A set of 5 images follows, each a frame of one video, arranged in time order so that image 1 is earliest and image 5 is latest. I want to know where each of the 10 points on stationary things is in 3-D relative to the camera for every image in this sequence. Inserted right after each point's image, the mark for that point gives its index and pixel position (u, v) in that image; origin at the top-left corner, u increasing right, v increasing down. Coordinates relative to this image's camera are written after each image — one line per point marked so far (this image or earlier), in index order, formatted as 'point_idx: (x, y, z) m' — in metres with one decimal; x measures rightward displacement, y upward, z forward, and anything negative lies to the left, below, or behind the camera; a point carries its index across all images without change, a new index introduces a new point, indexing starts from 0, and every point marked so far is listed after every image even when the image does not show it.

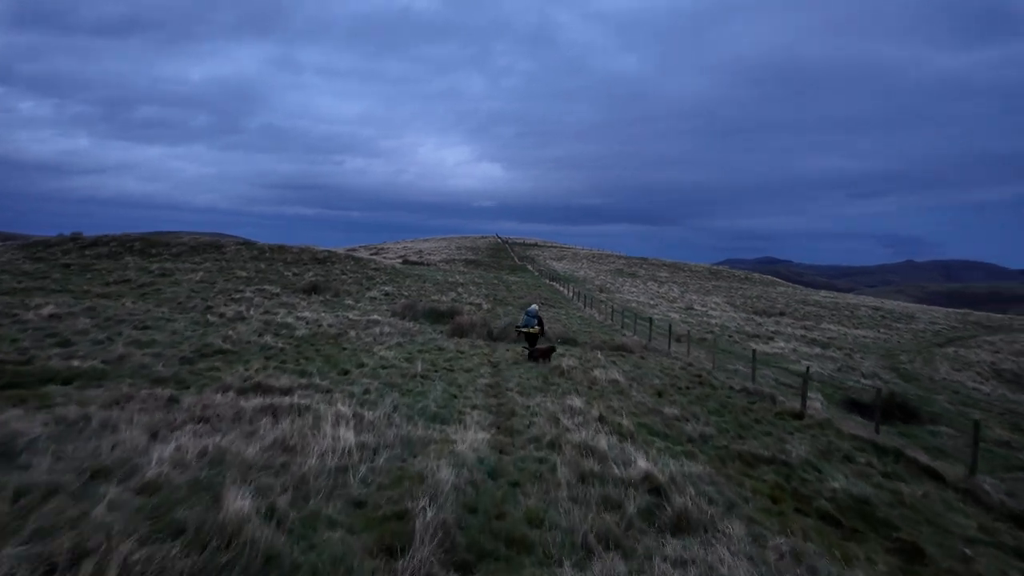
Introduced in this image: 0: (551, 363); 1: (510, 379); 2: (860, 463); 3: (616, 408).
0: (+1.0, -1.9, +15.4) m
1: (-0.1, -2.0, +13.1) m
2: (+5.1, -2.6, +8.8) m
3: (+1.8, -2.2, +10.8) m
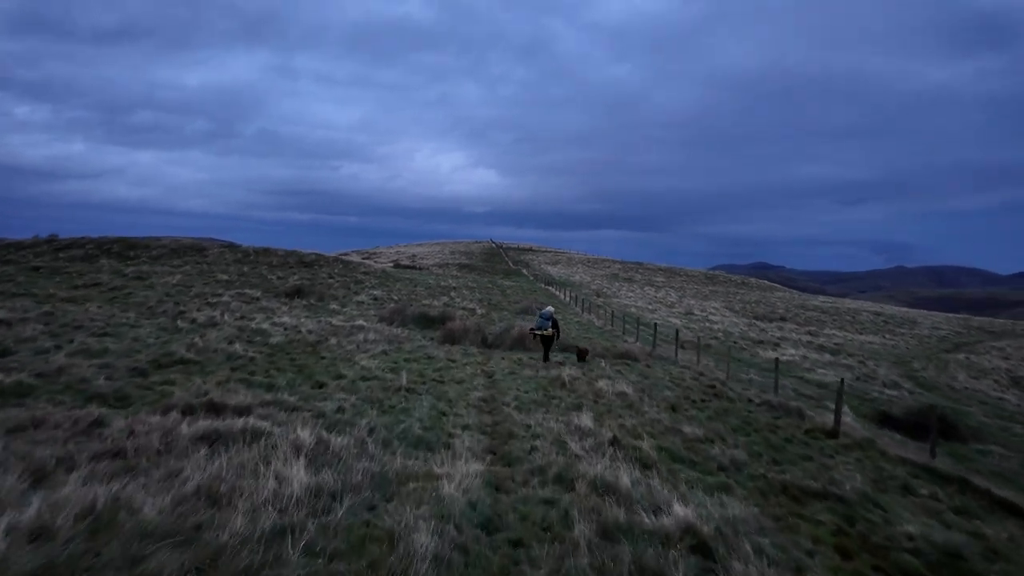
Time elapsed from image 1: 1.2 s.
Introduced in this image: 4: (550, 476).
0: (+0.9, -2.0, +14.0) m
1: (-0.1, -2.0, +11.7) m
2: (+5.1, -2.6, +7.4) m
3: (+1.8, -2.2, +9.4) m
4: (+0.4, -2.0, +6.3) m
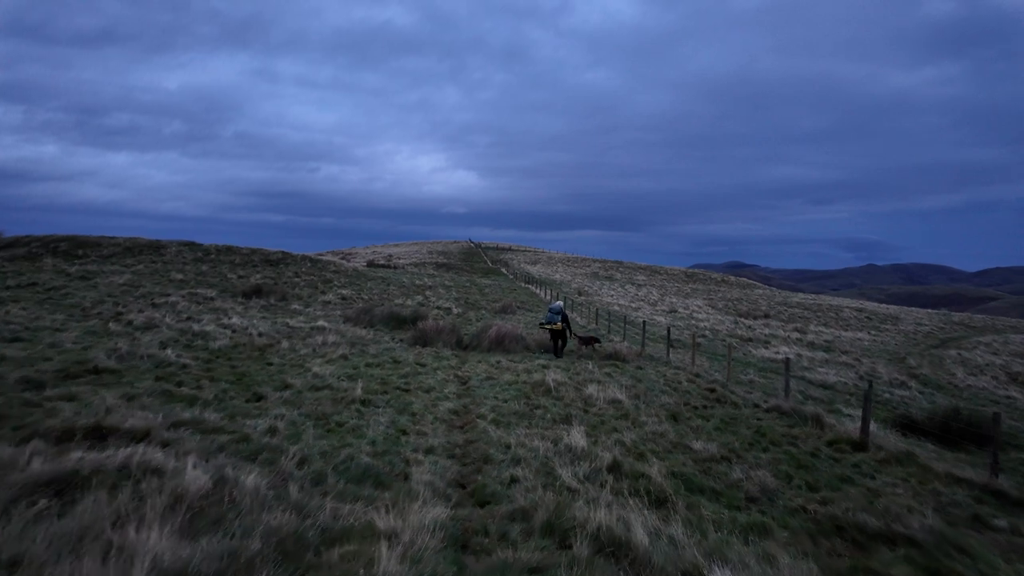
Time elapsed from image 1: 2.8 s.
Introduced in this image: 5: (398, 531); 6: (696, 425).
0: (+0.4, -1.8, +12.3) m
1: (-0.5, -1.9, +10.0) m
2: (+4.8, -2.4, +5.9) m
3: (+1.5, -2.0, +7.8) m
4: (+0.2, -1.8, +4.6) m
5: (-0.8, -1.7, +4.3) m
6: (+3.0, -2.2, +9.8) m
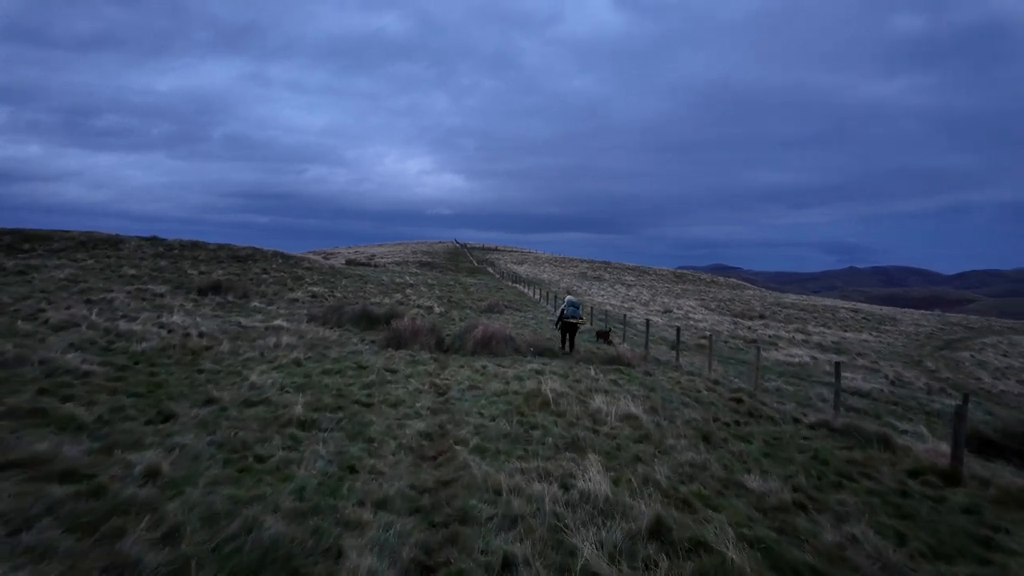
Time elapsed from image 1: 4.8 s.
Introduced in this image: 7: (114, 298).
0: (+0.2, -1.7, +10.1) m
1: (-0.6, -1.7, +7.8) m
2: (+4.8, -2.2, +3.8) m
3: (+1.4, -1.9, +5.6) m
4: (+0.2, -1.6, +2.4) m
5: (-0.8, -1.5, +2.1) m
6: (+2.9, -2.0, +7.7) m
7: (-11.5, -0.3, +17.5) m
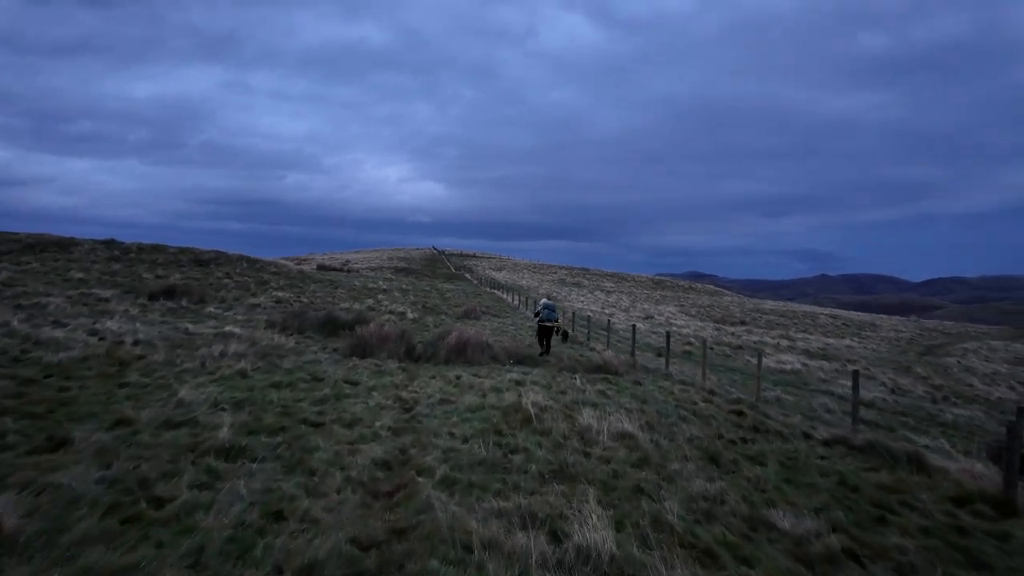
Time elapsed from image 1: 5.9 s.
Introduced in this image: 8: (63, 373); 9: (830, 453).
0: (-0.1, -1.7, +8.9) m
1: (-0.9, -1.7, +6.5) m
2: (+4.7, -2.1, +2.7) m
3: (+1.2, -1.8, +4.4) m
4: (+0.1, -1.5, +1.2) m
5: (-0.9, -1.4, +0.8) m
6: (+2.6, -2.0, +6.5) m
7: (-12.1, -0.4, +15.9) m
8: (-6.4, -1.2, +8.6) m
9: (+4.2, -2.1, +7.9) m
